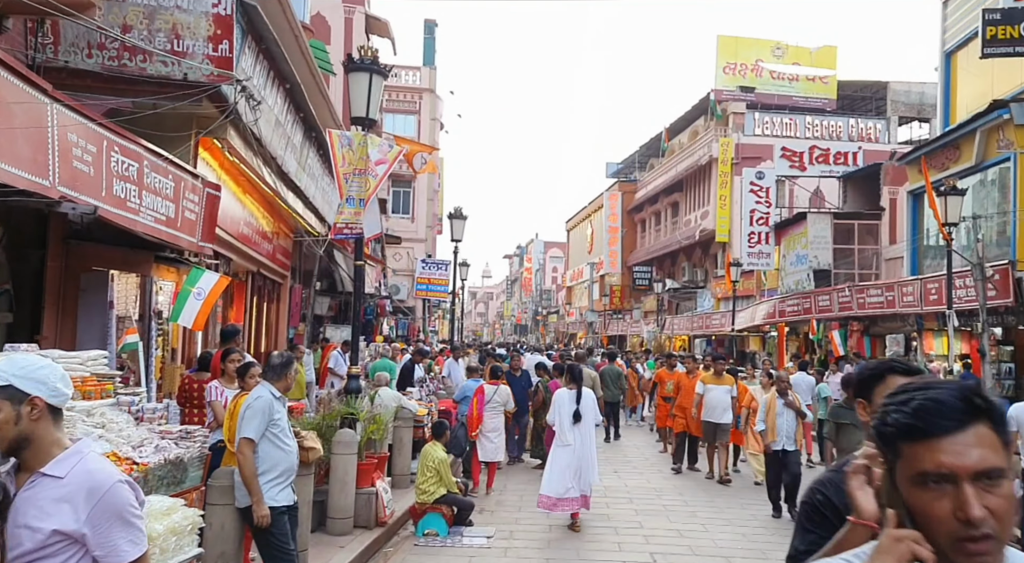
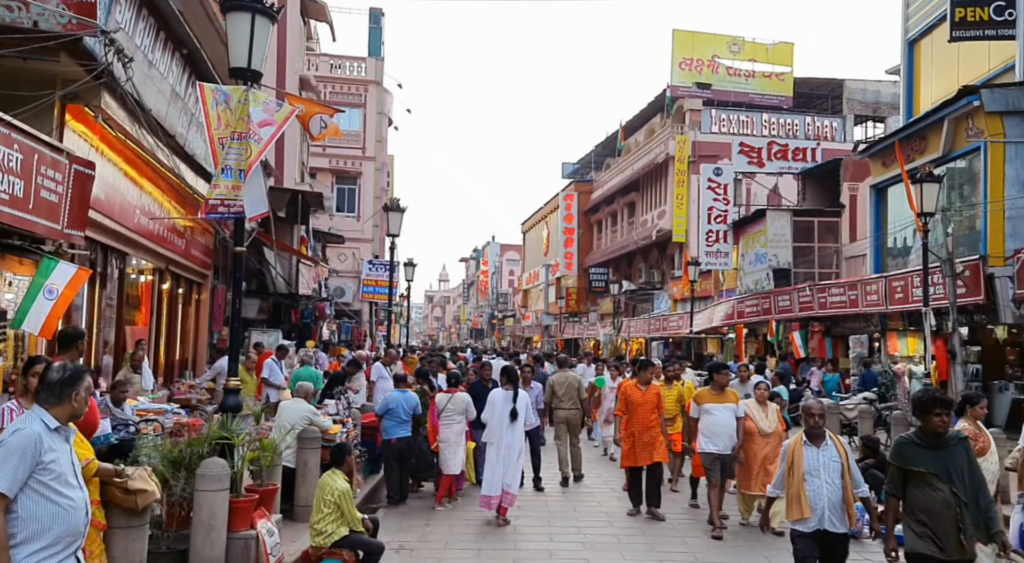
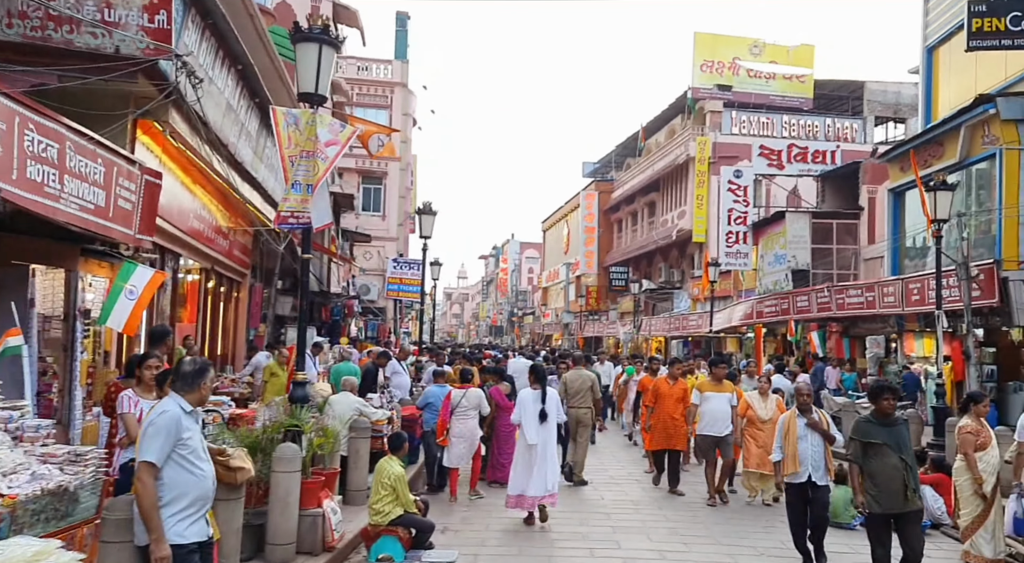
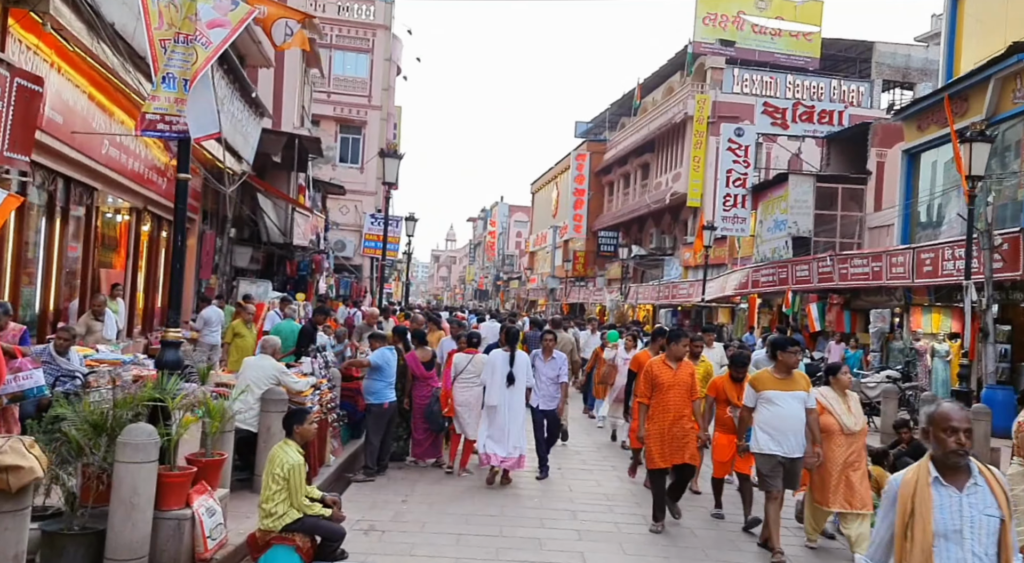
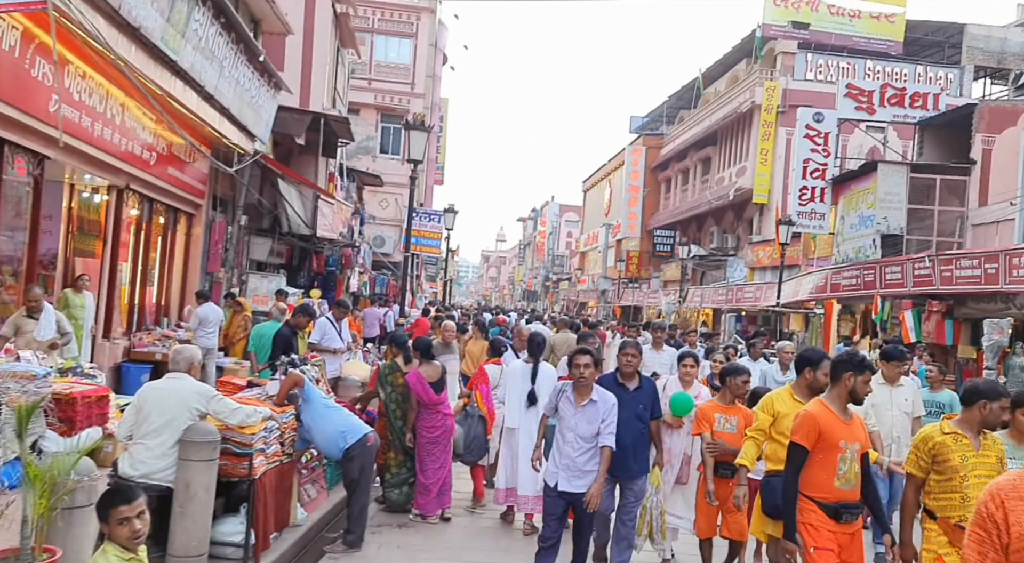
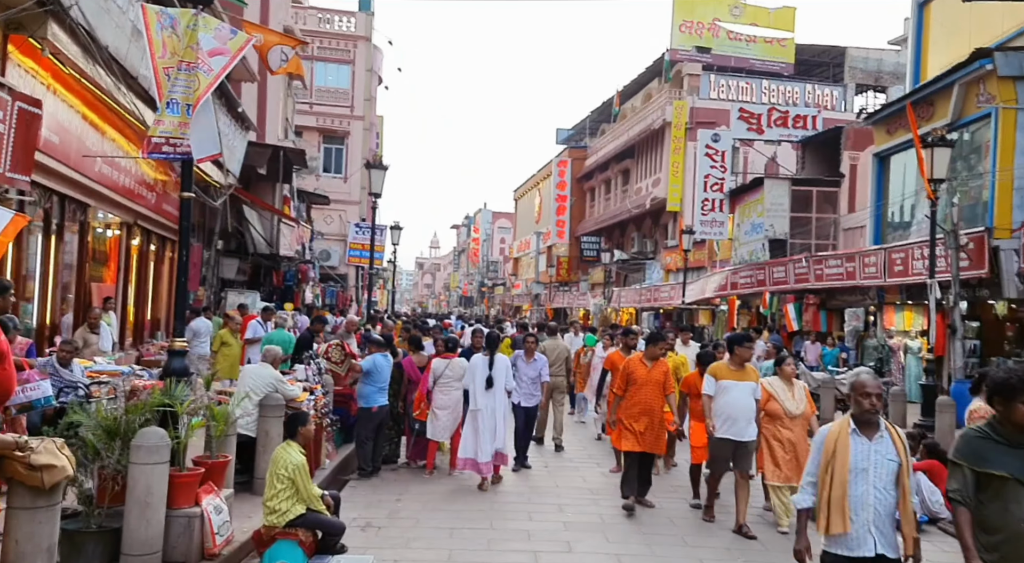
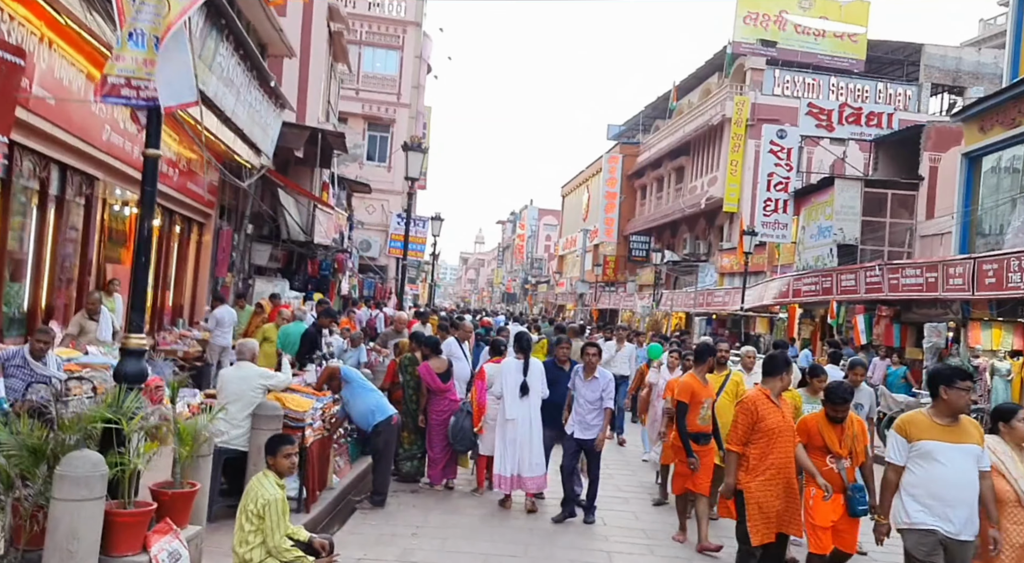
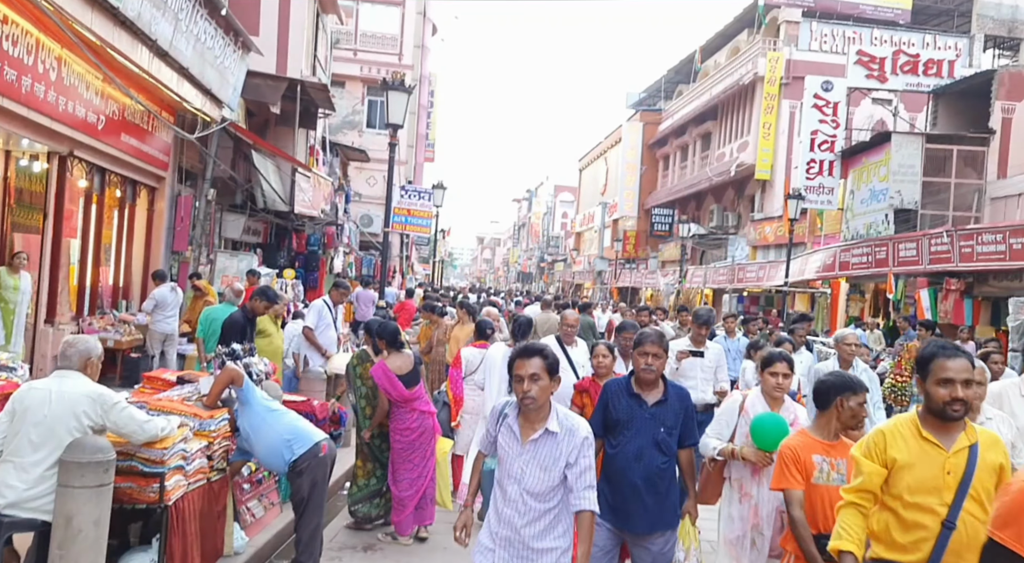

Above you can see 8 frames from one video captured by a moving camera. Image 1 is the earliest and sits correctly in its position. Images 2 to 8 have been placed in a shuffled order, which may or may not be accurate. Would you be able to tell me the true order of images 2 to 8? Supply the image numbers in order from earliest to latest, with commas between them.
3, 2, 6, 4, 7, 5, 8
